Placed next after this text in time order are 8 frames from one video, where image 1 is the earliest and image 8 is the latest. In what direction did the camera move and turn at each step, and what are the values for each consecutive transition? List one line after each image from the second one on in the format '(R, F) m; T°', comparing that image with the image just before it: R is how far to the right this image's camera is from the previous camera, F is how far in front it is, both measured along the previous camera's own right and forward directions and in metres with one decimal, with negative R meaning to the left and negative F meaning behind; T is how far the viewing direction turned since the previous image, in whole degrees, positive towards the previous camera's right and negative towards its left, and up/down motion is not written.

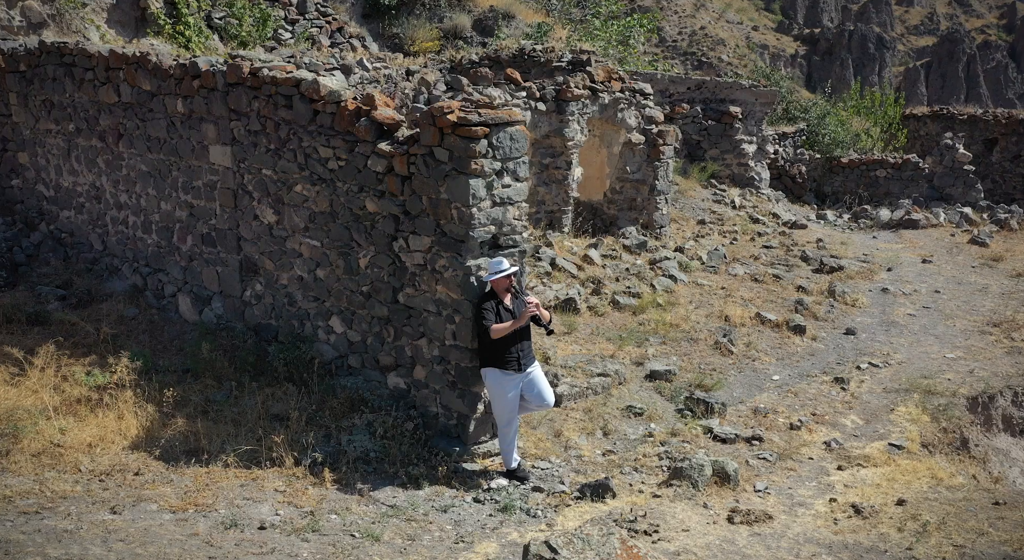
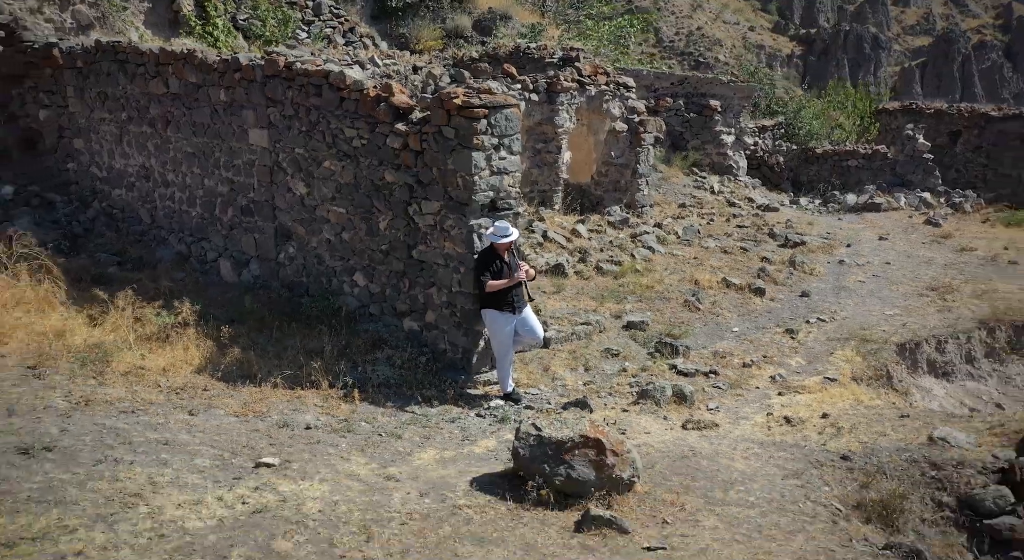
(0.0, -0.9) m; 0°
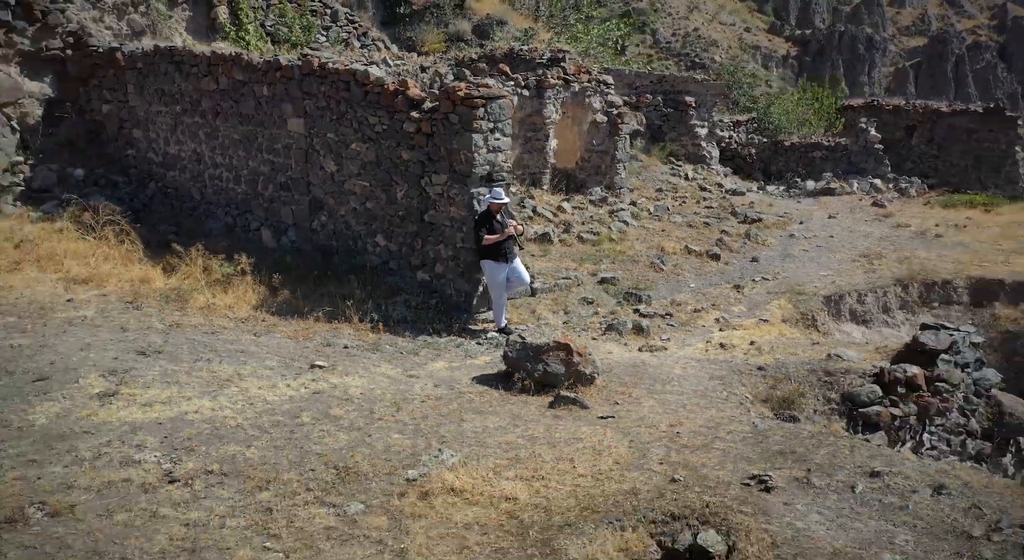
(0.0, -1.2) m; 0°
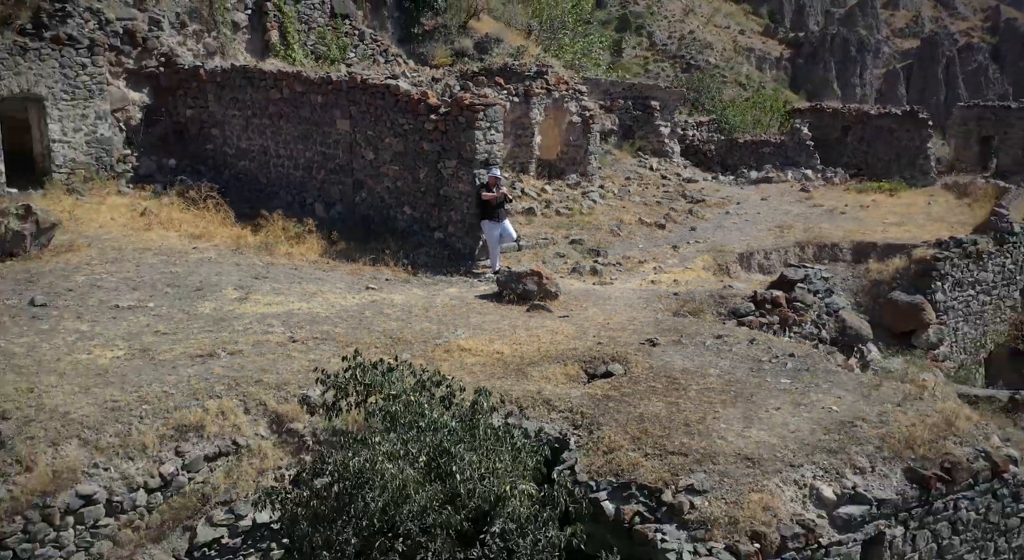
(+0.1, -2.4) m; 0°
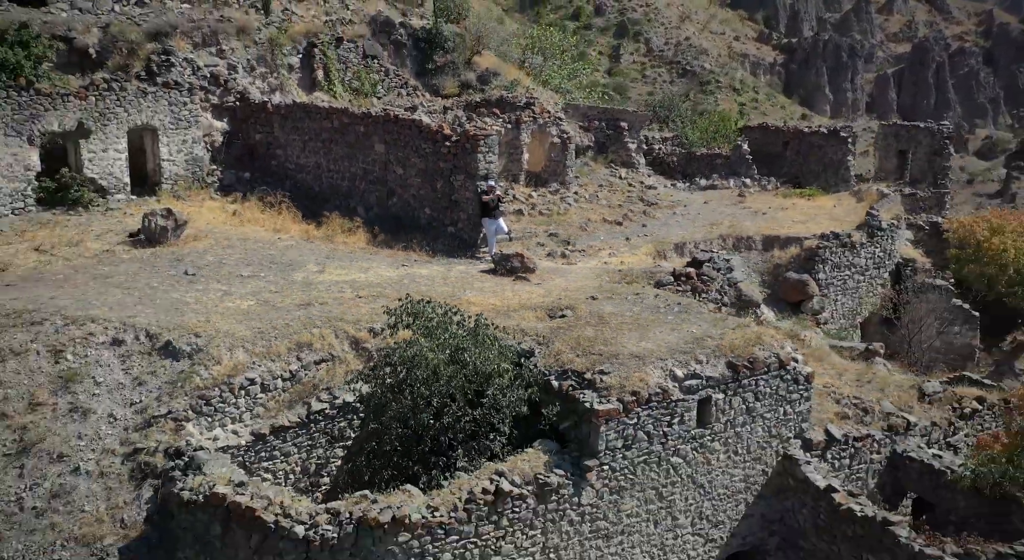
(+0.1, -3.2) m; 0°
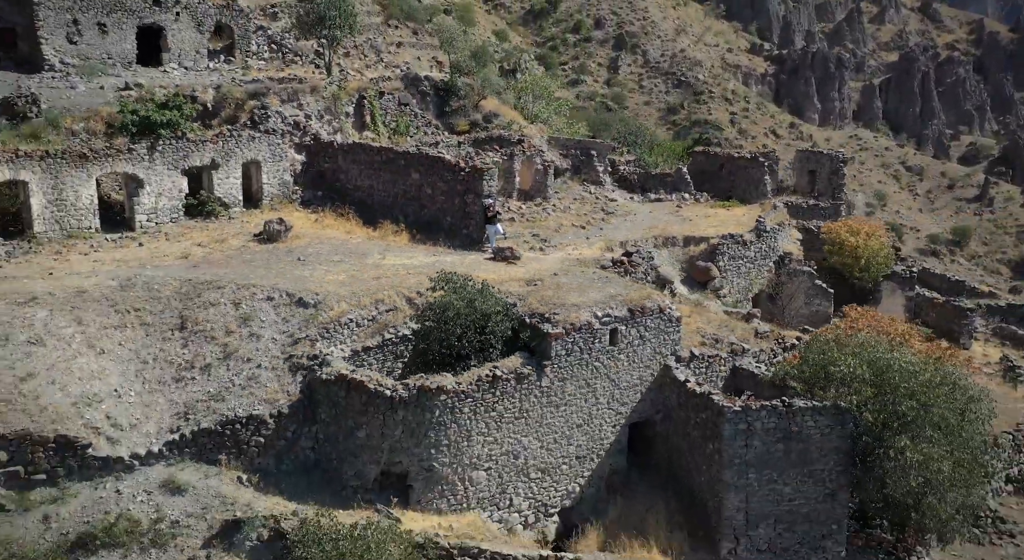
(+0.2, -5.5) m; 0°
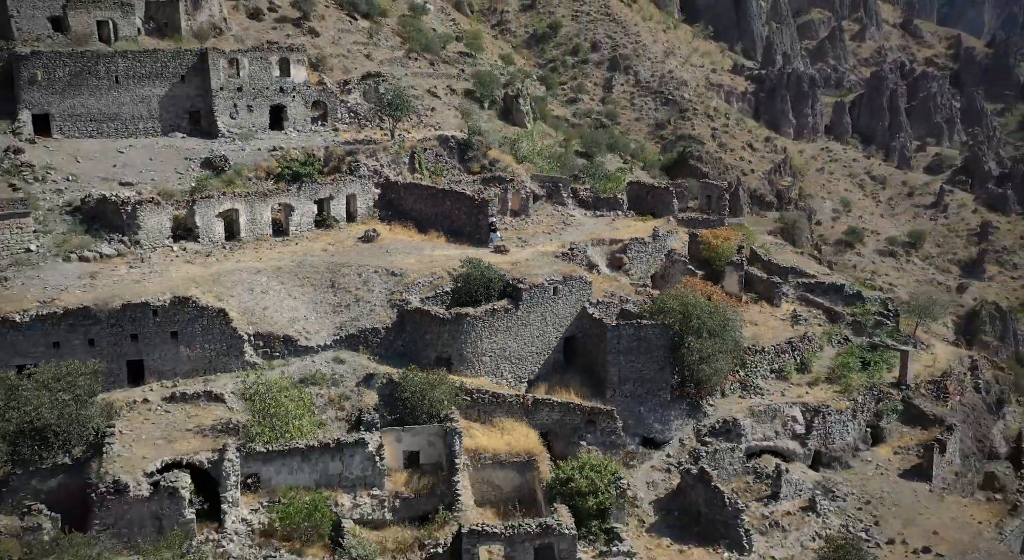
(+0.4, -12.1) m; 0°
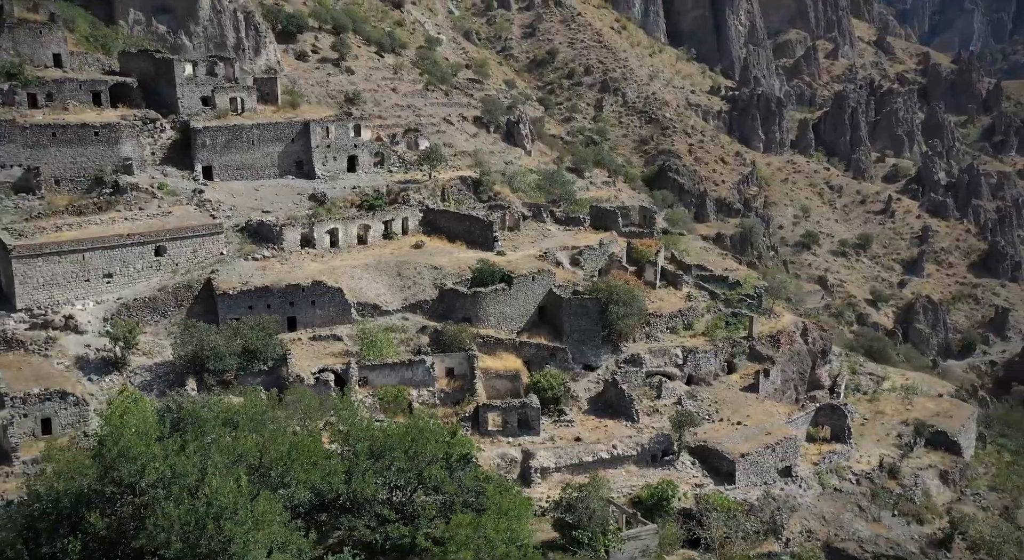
(+0.4, -16.3) m; 0°
